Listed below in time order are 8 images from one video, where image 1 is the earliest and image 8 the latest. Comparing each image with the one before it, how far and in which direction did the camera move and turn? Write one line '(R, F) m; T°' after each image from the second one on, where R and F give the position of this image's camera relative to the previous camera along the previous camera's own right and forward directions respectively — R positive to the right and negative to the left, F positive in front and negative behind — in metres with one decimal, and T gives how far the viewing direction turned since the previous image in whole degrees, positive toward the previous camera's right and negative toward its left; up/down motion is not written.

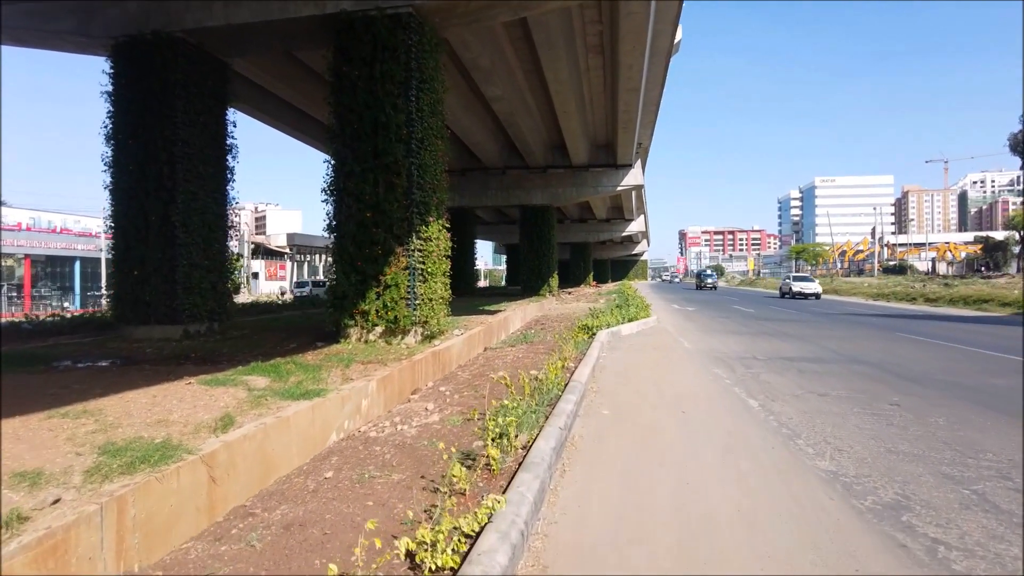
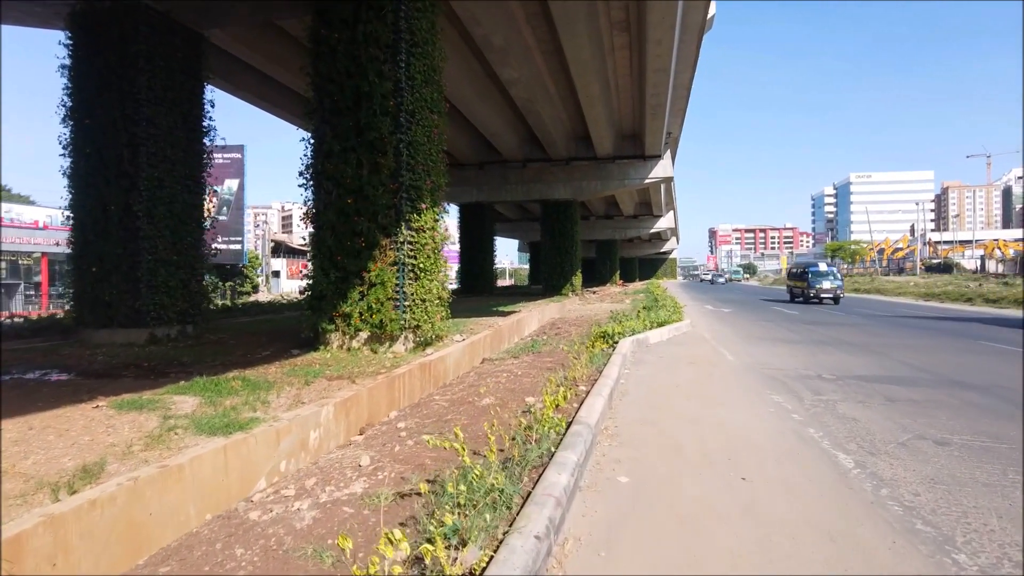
(+0.3, +1.8) m; -2°
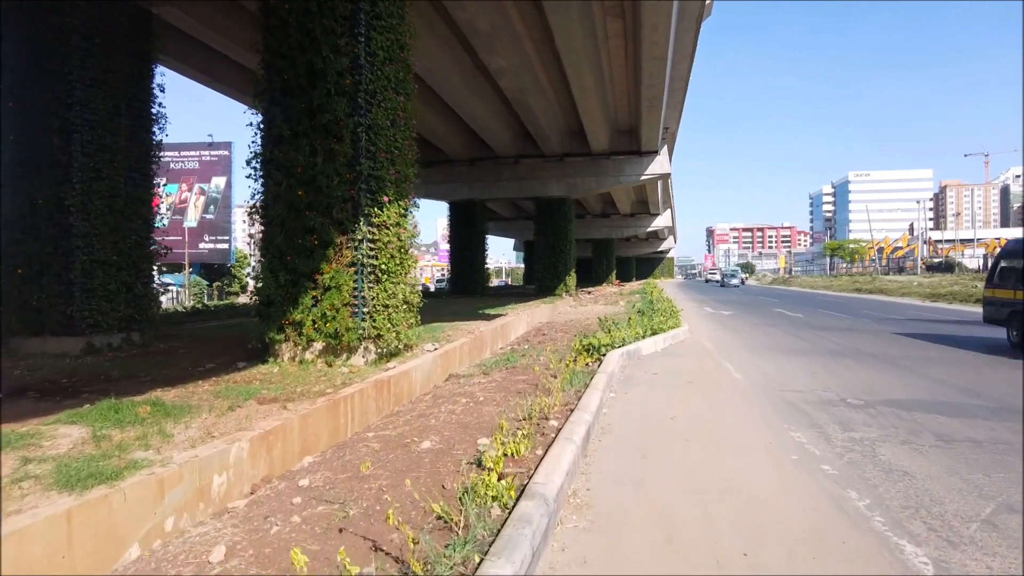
(+0.3, +1.2) m; 0°
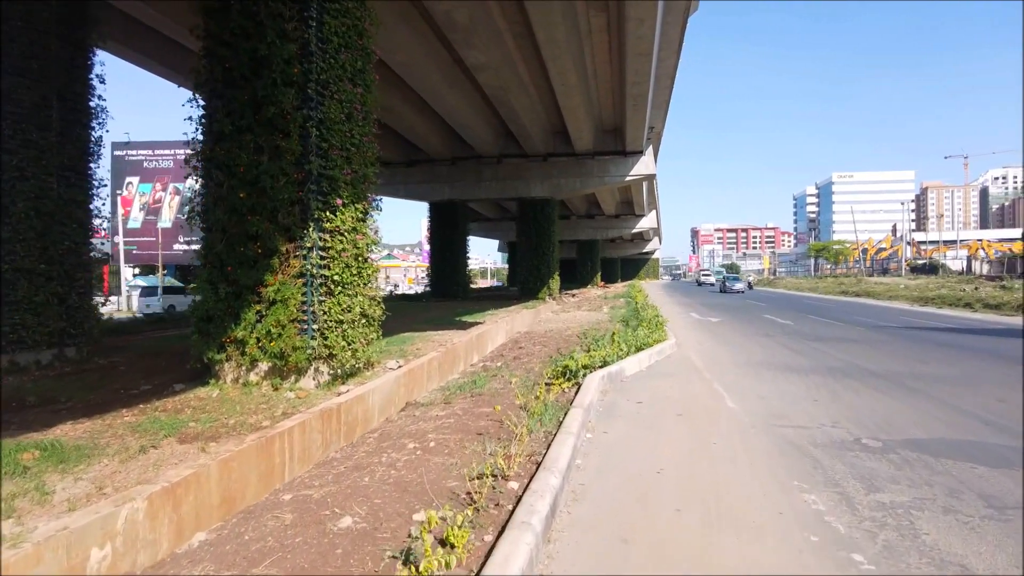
(+0.2, +0.9) m; +1°
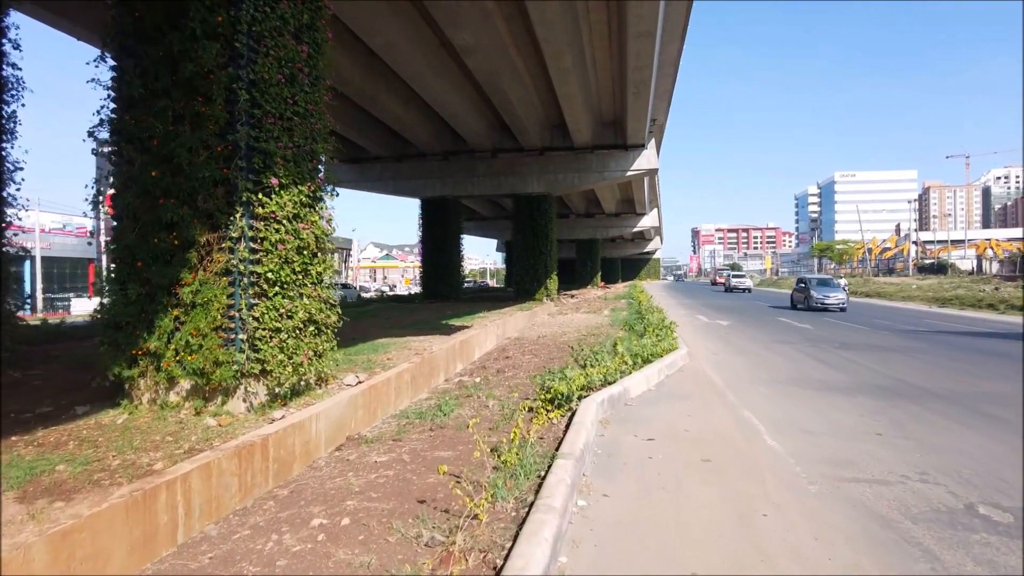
(+0.2, +1.5) m; 0°
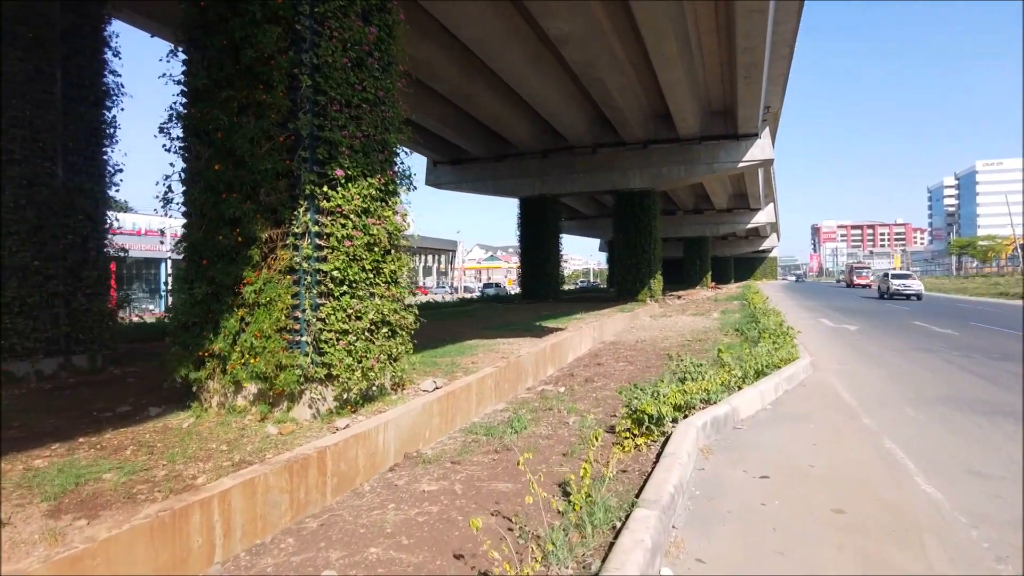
(+0.2, +0.8) m; -9°
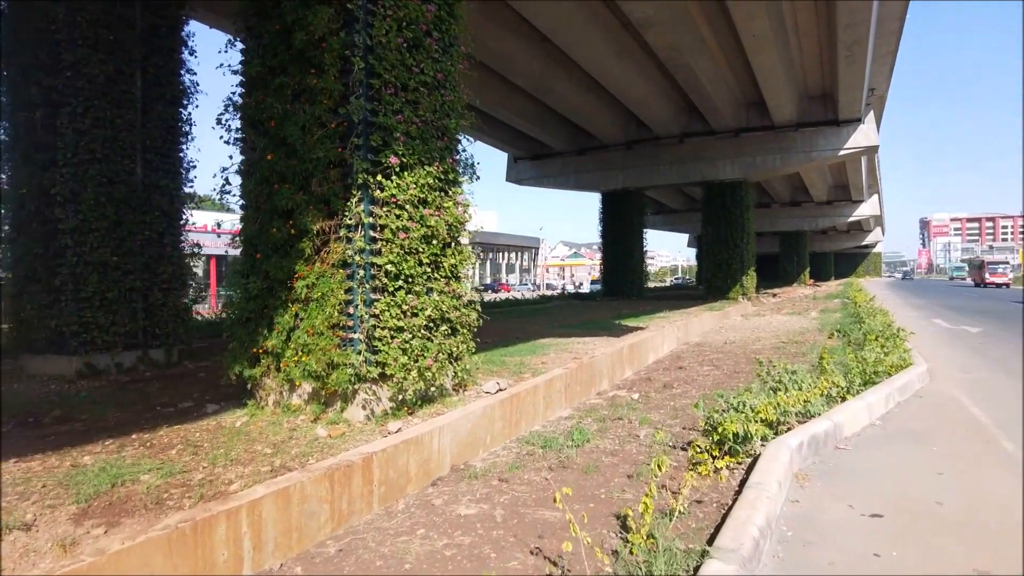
(+0.2, +0.5) m; -7°
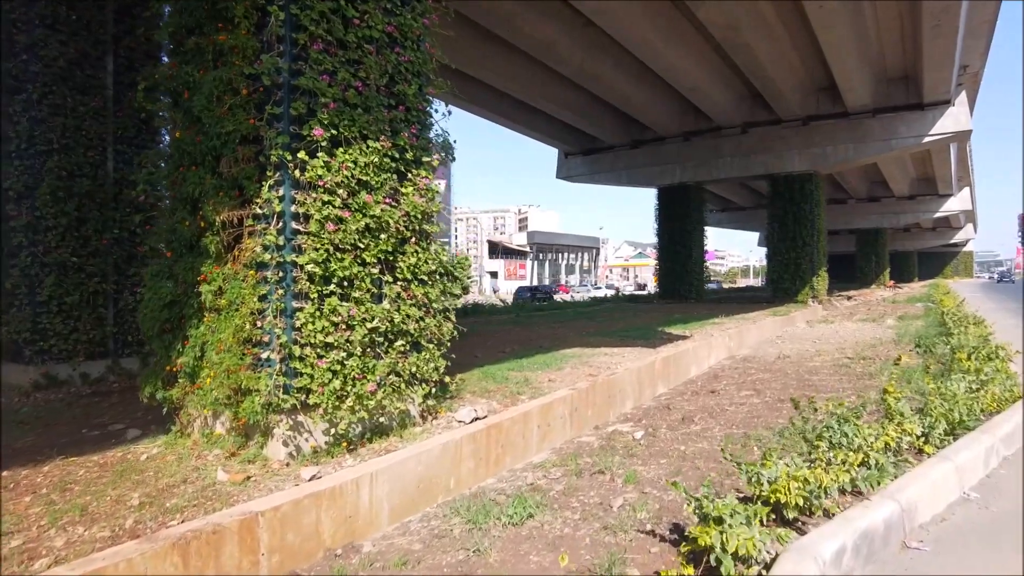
(+0.7, +1.3) m; -6°
